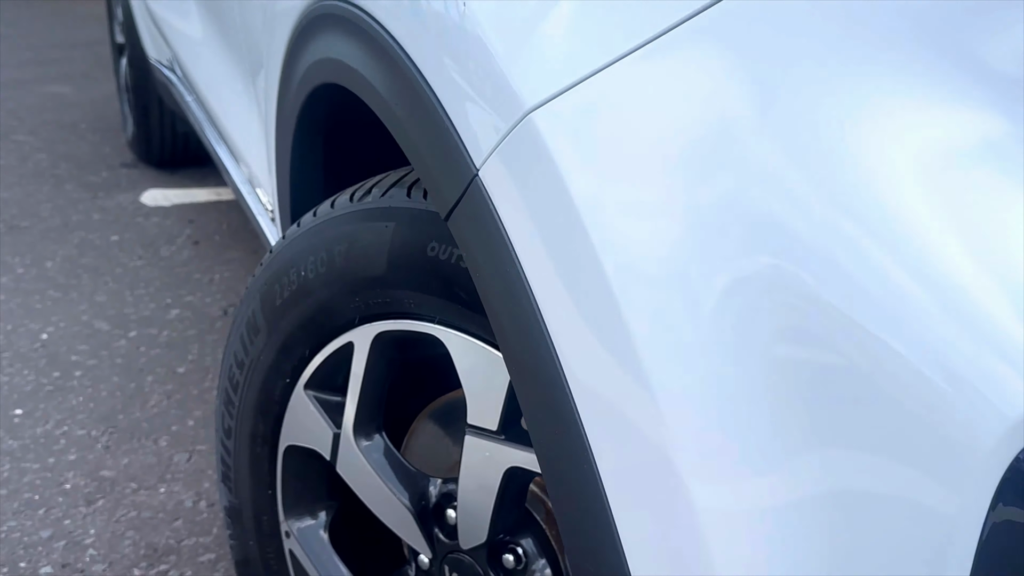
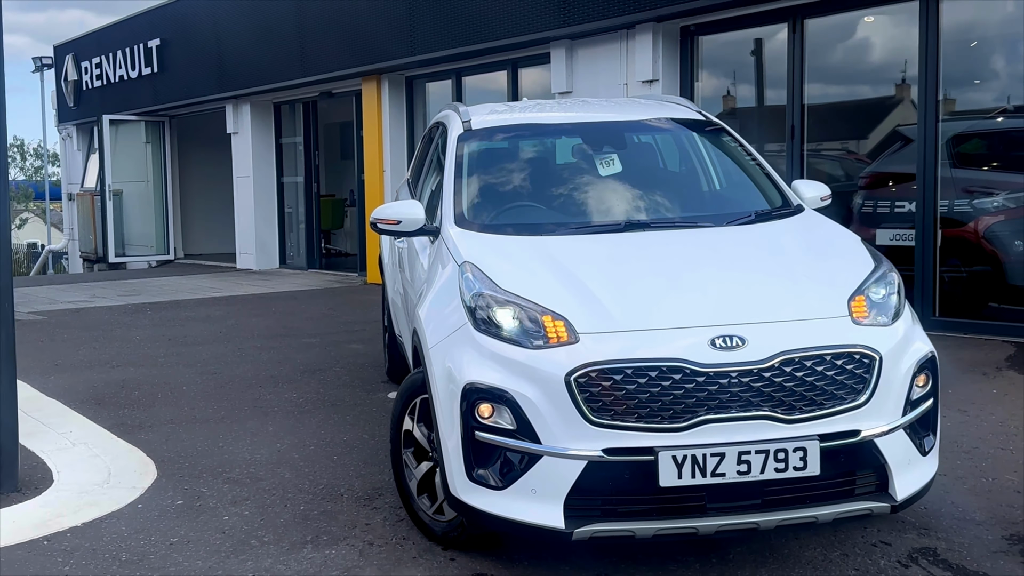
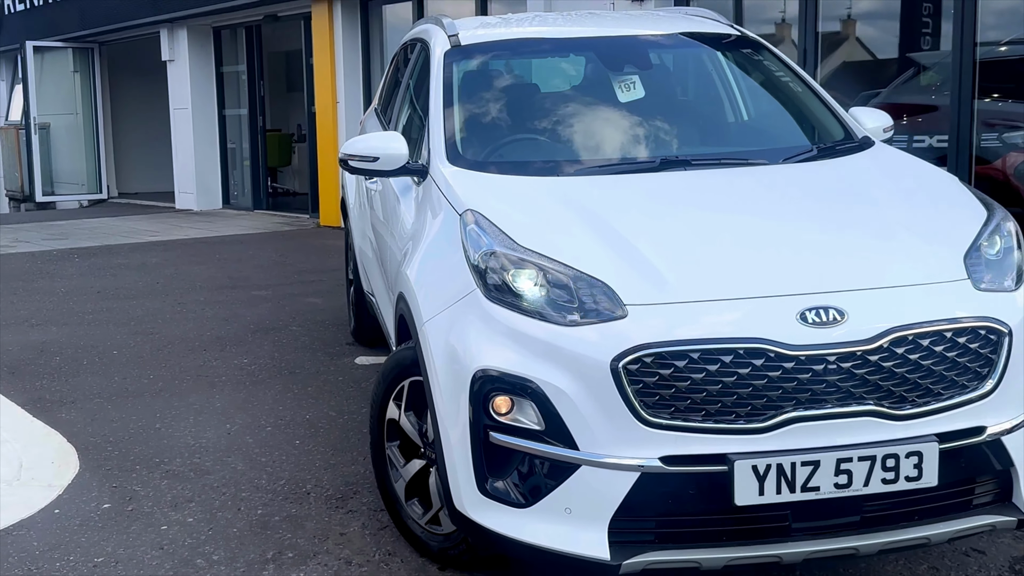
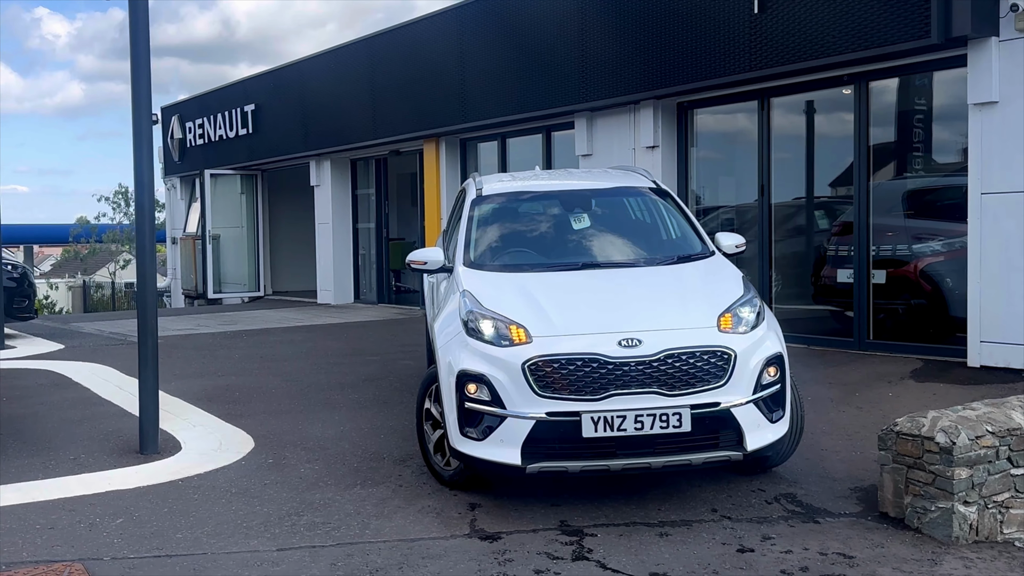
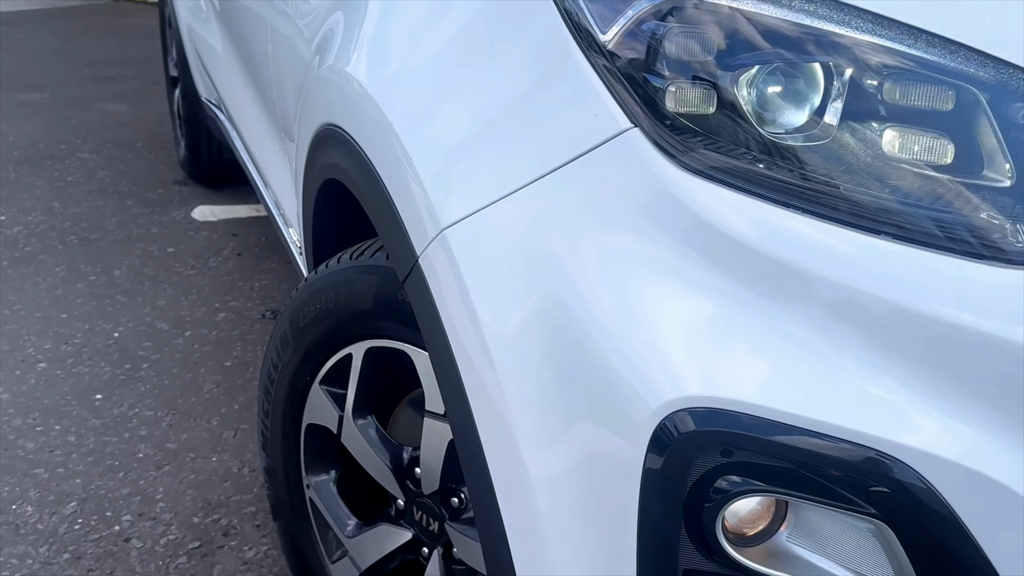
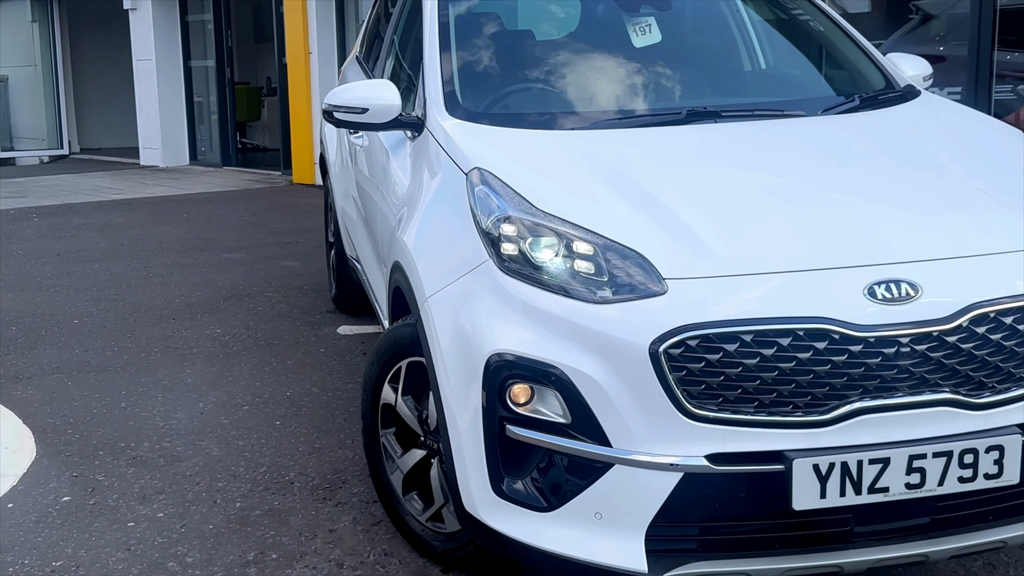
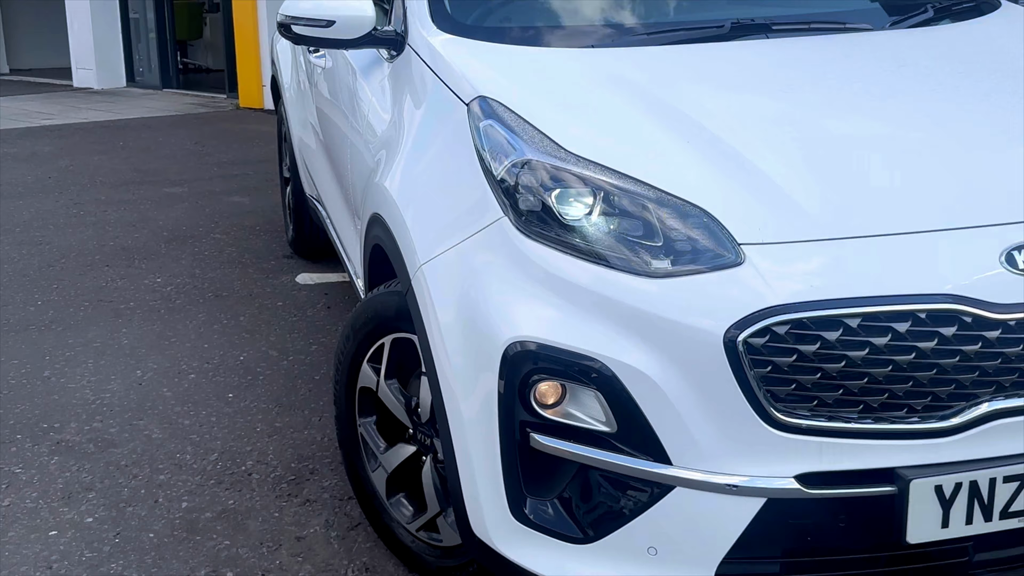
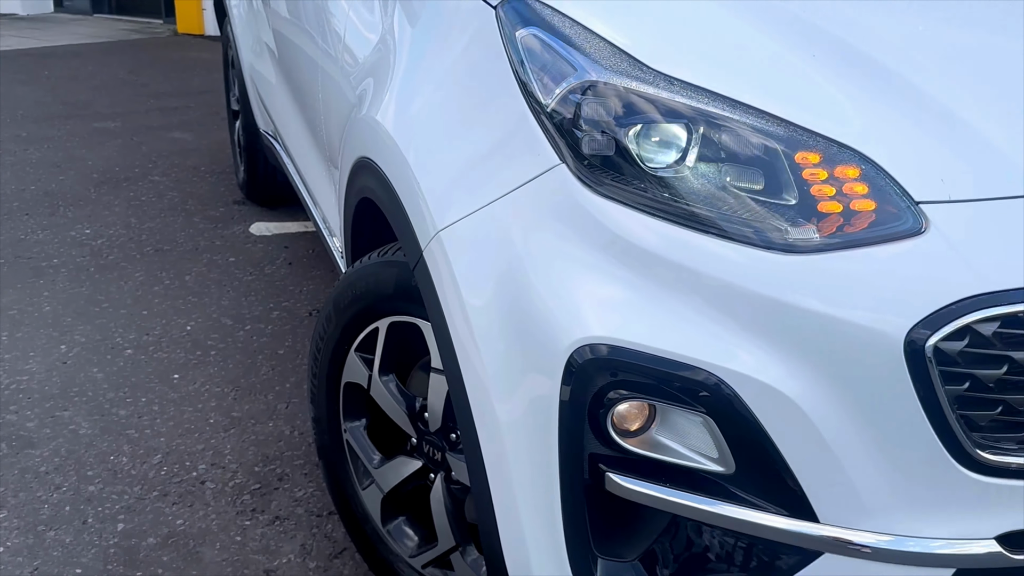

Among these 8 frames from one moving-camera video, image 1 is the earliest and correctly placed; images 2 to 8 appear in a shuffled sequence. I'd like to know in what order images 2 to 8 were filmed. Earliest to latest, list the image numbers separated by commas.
5, 8, 7, 6, 3, 2, 4
